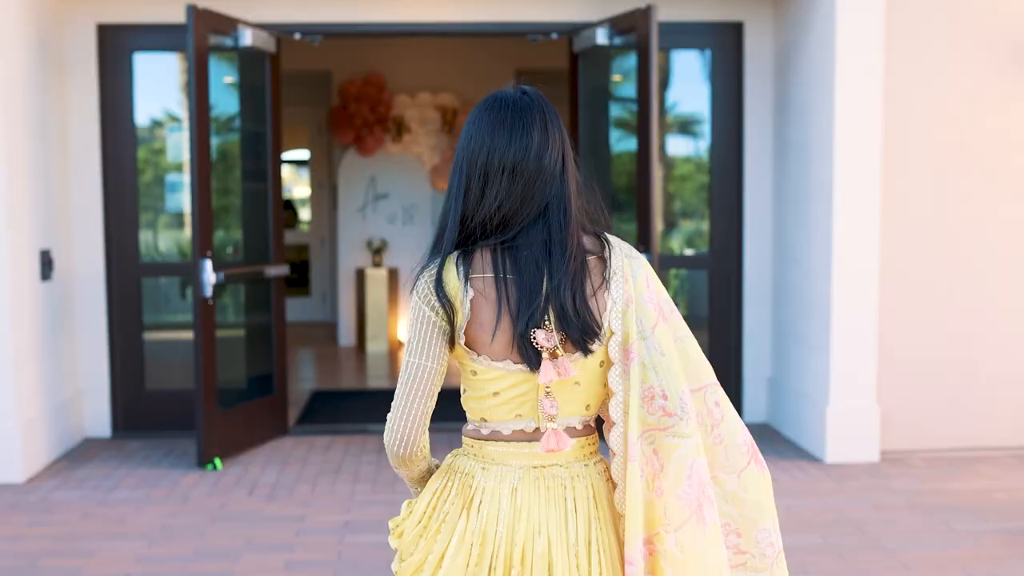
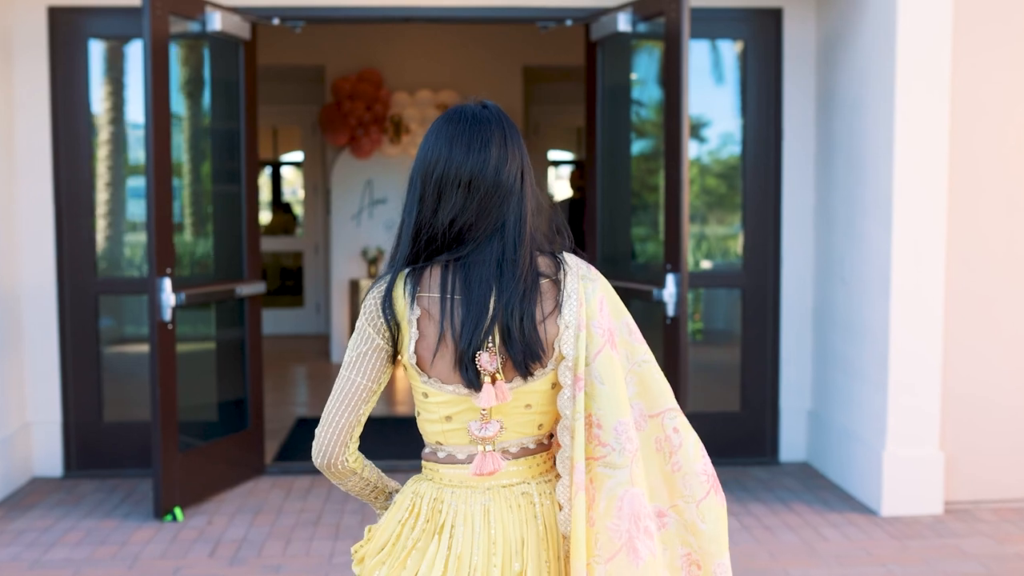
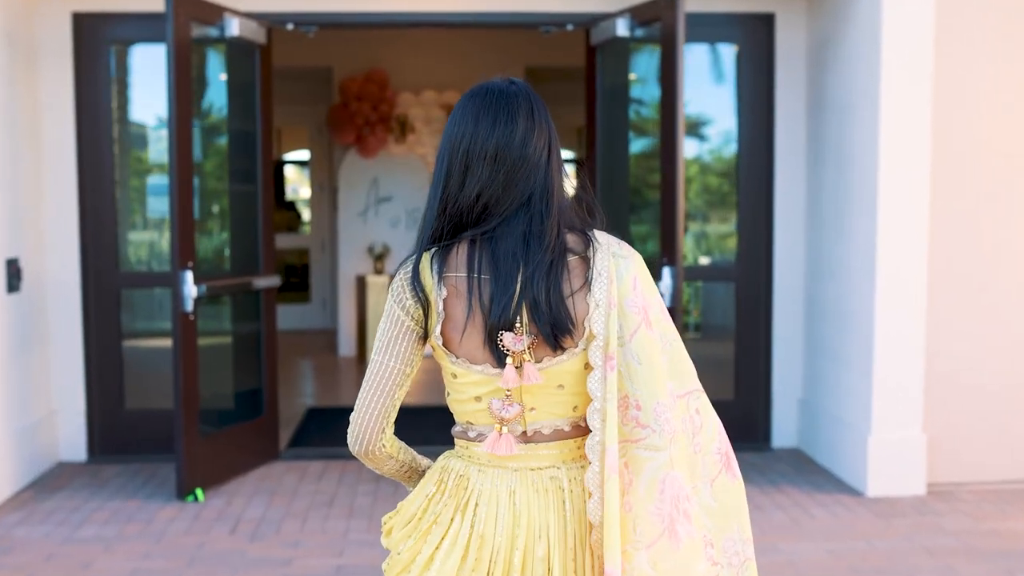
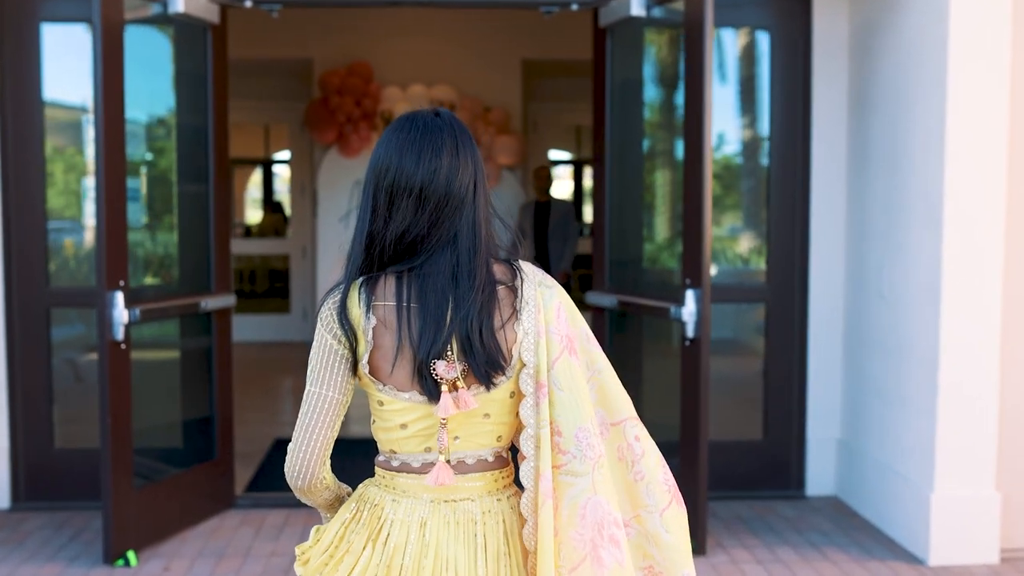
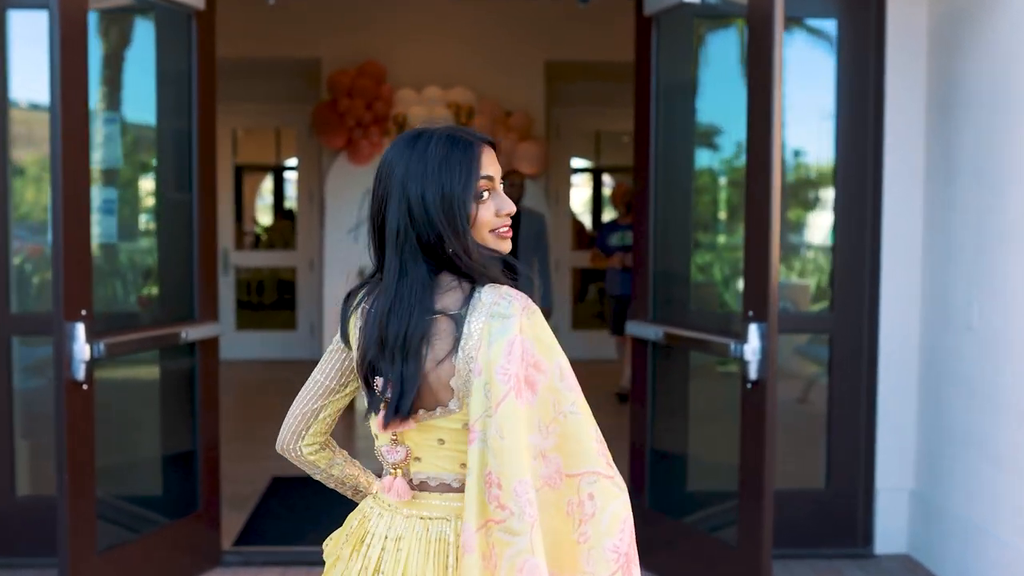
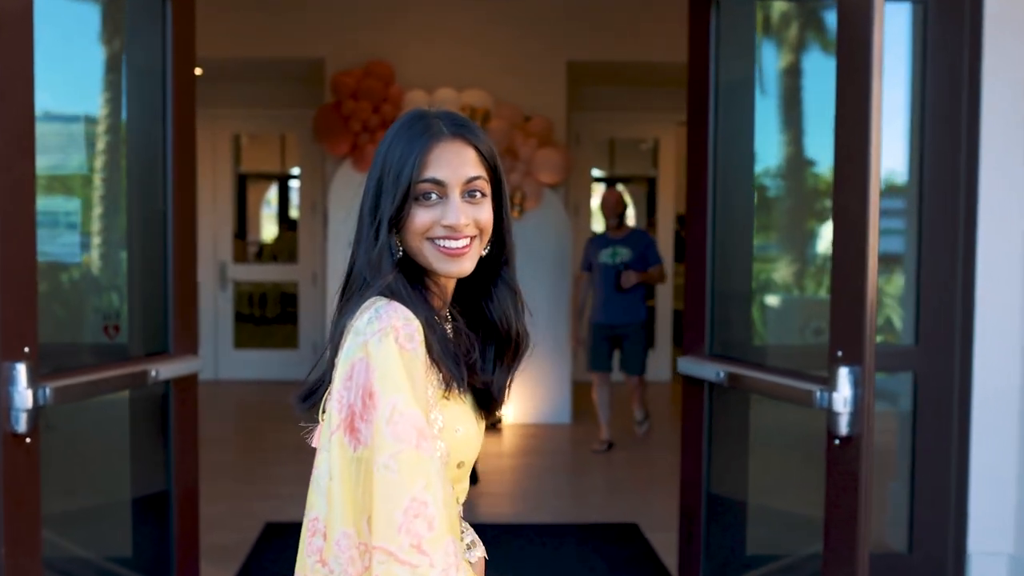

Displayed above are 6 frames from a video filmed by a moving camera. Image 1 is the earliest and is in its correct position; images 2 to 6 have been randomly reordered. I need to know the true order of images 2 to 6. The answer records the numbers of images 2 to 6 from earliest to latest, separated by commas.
3, 2, 4, 5, 6
